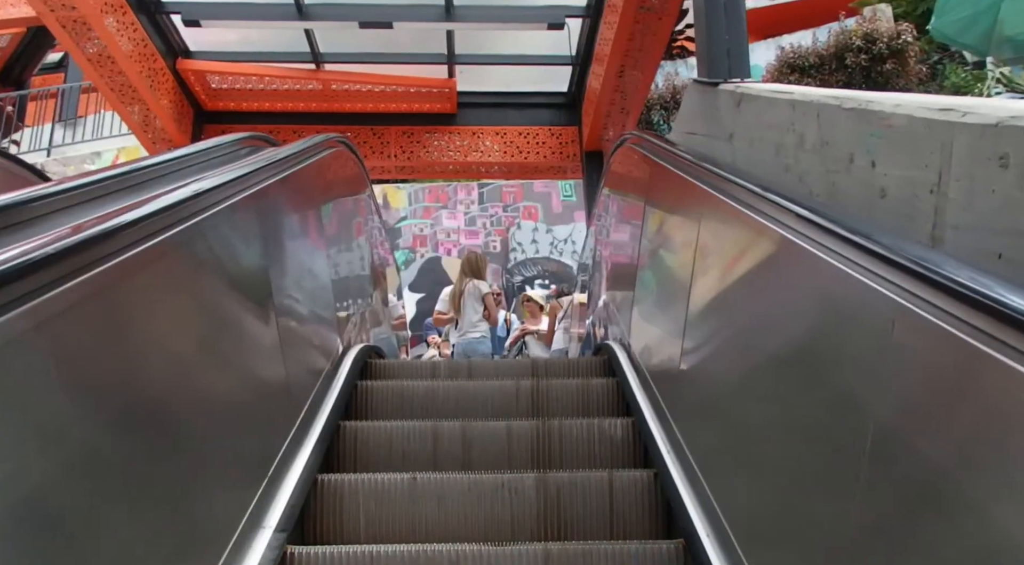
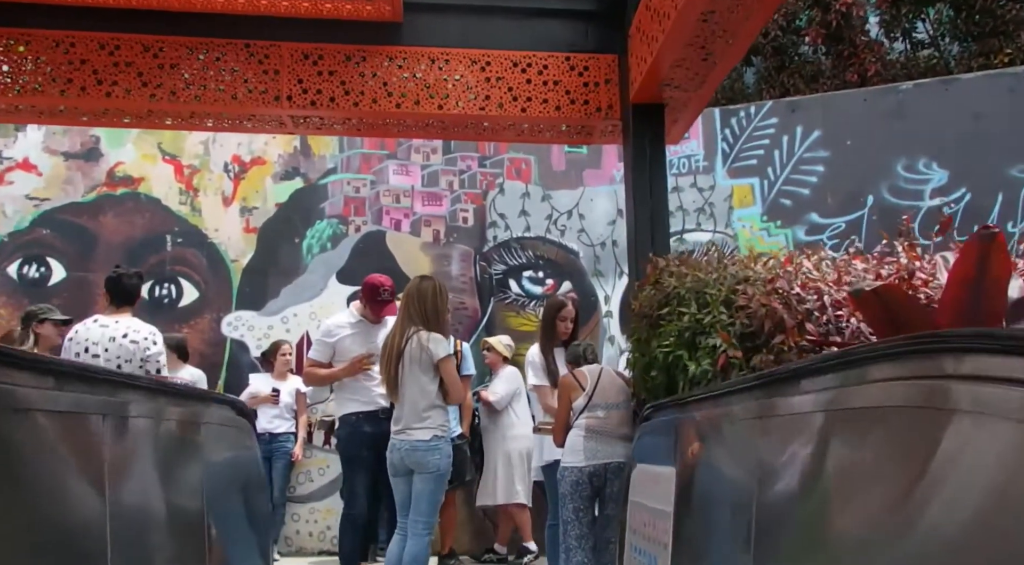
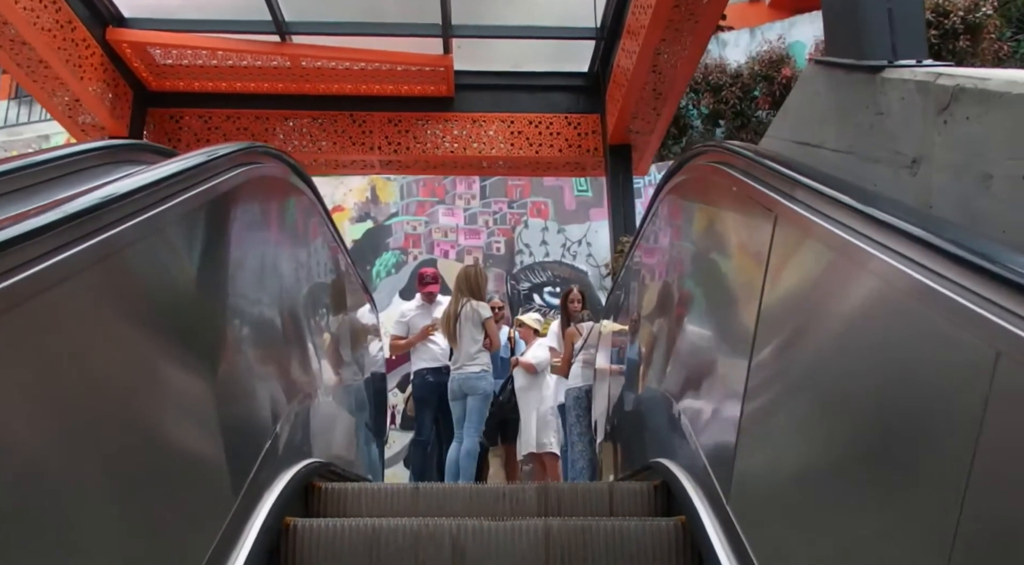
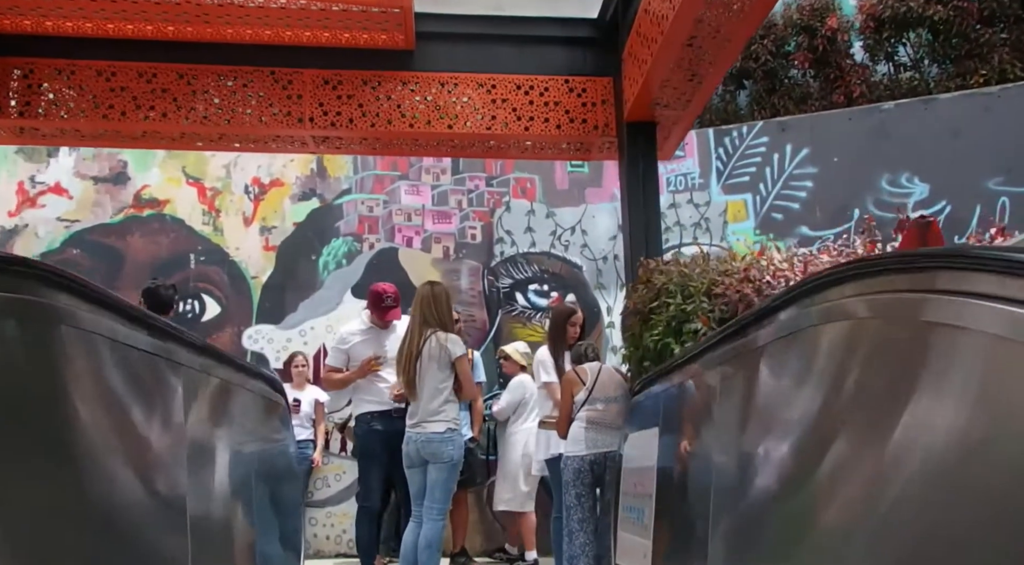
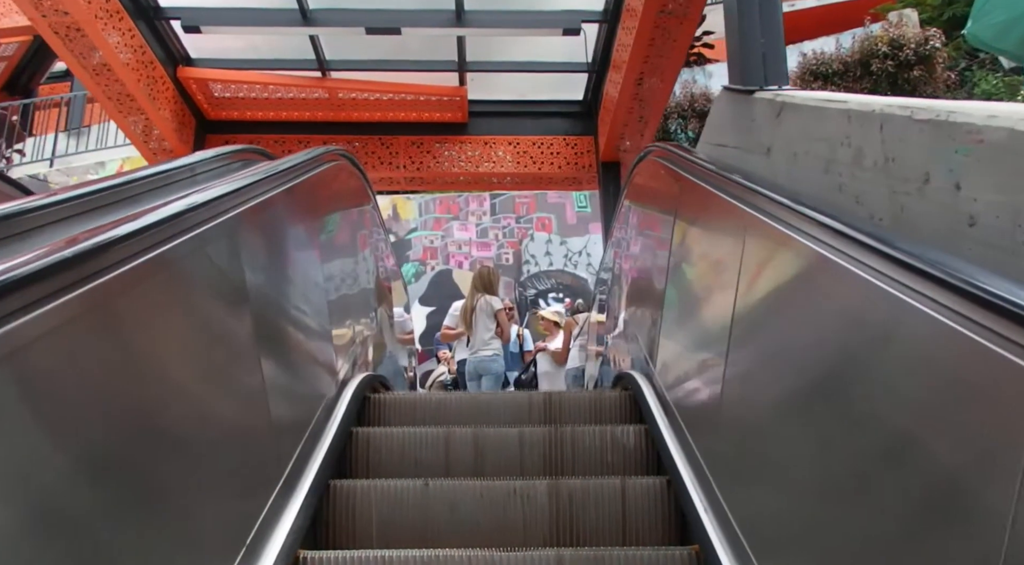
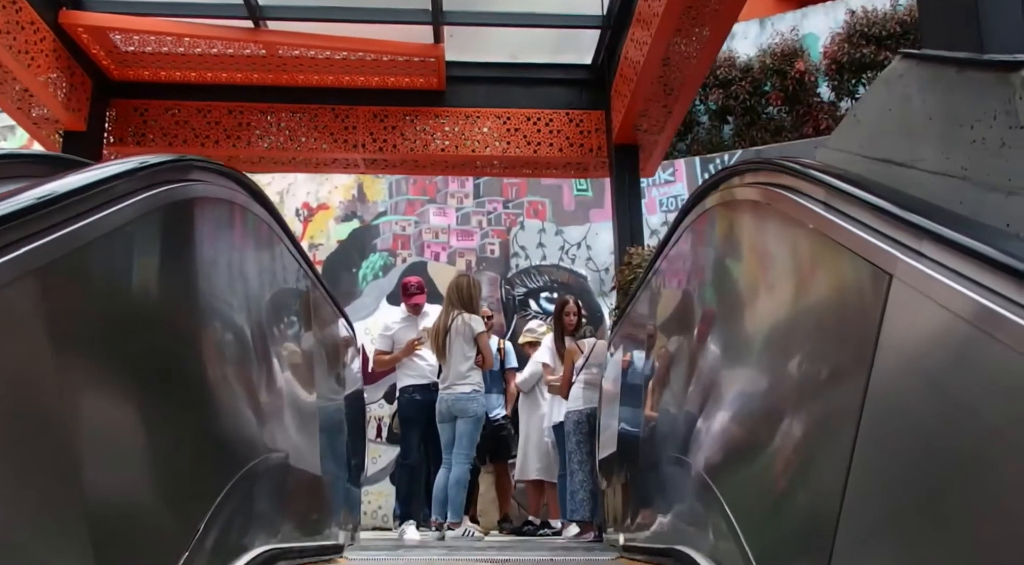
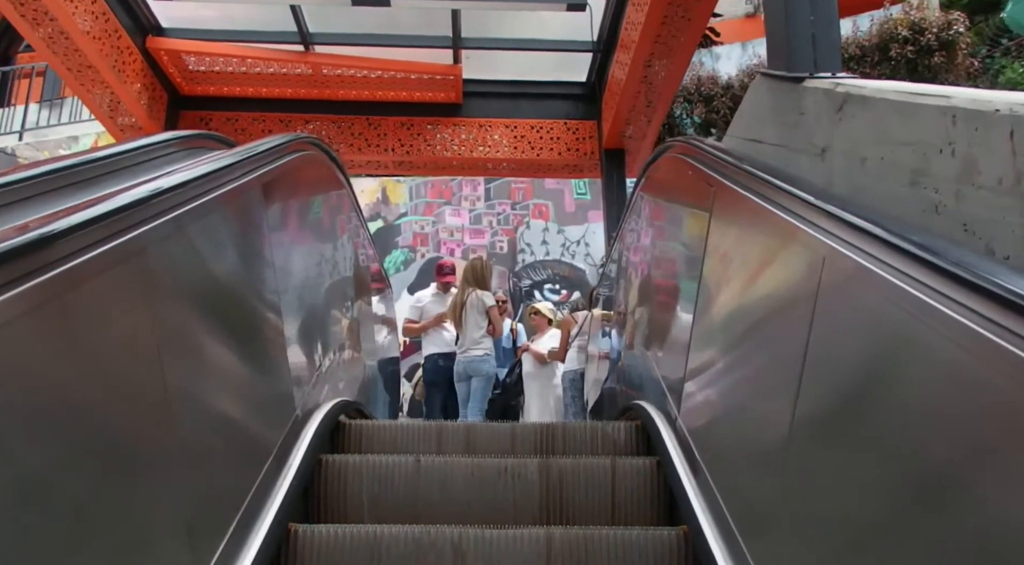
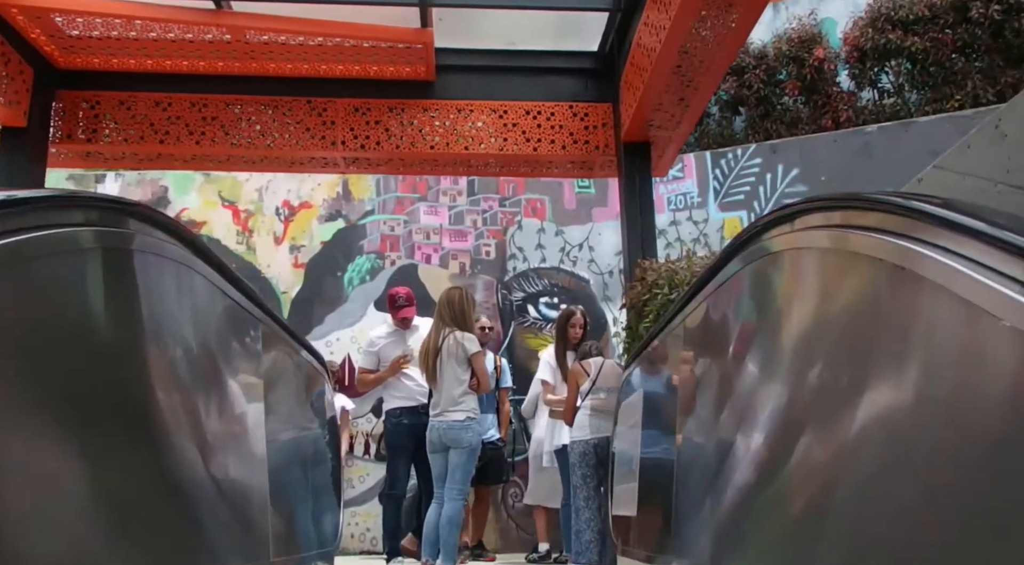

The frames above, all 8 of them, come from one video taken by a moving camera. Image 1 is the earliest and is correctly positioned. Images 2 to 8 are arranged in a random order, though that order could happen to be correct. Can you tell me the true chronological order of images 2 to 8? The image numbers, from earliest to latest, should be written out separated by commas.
5, 7, 3, 6, 8, 4, 2
